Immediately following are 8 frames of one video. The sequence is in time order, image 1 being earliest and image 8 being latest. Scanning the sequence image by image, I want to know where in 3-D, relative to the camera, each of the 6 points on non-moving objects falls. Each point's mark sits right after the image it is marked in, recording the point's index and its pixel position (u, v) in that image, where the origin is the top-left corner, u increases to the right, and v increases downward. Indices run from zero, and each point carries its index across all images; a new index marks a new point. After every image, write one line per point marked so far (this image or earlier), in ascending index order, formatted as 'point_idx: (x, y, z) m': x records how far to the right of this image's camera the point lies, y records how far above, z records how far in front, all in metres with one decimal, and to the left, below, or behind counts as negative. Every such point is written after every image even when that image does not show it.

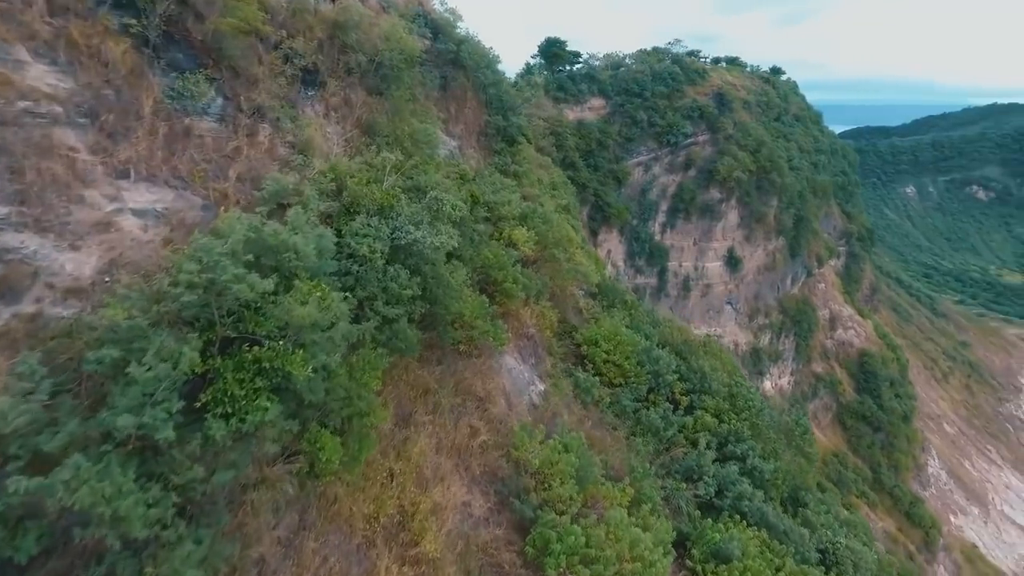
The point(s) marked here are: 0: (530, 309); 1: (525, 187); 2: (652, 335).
0: (+0.5, -0.5, +14.8) m
1: (+0.4, +3.1, +20.4) m
2: (+4.1, -1.4, +18.9) m
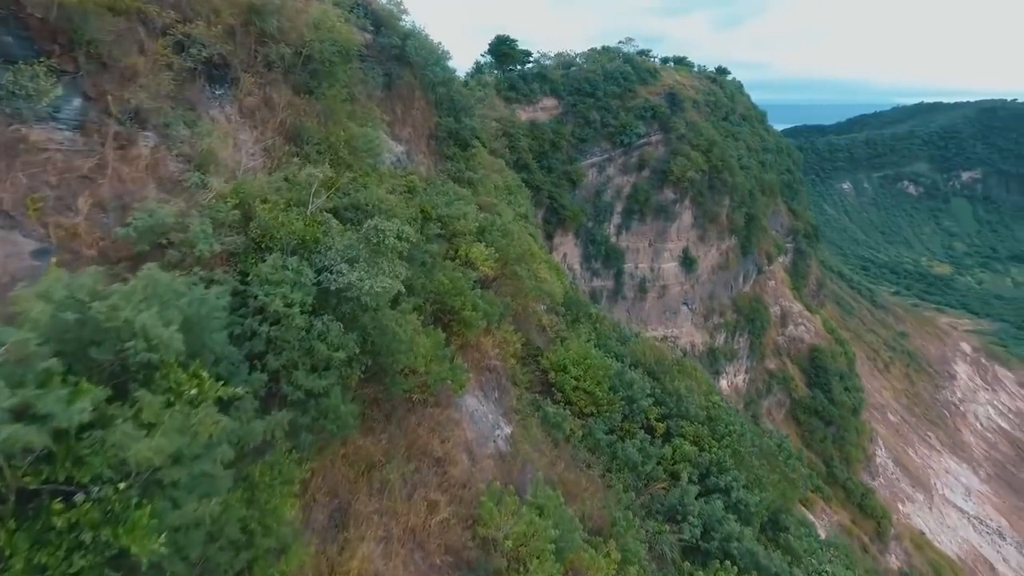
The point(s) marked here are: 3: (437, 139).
0: (-0.4, -1.0, +13.1) m
1: (-0.9, +2.6, +18.7) m
2: (+3.0, -1.8, +17.5) m
3: (-2.2, +4.3, +18.5) m
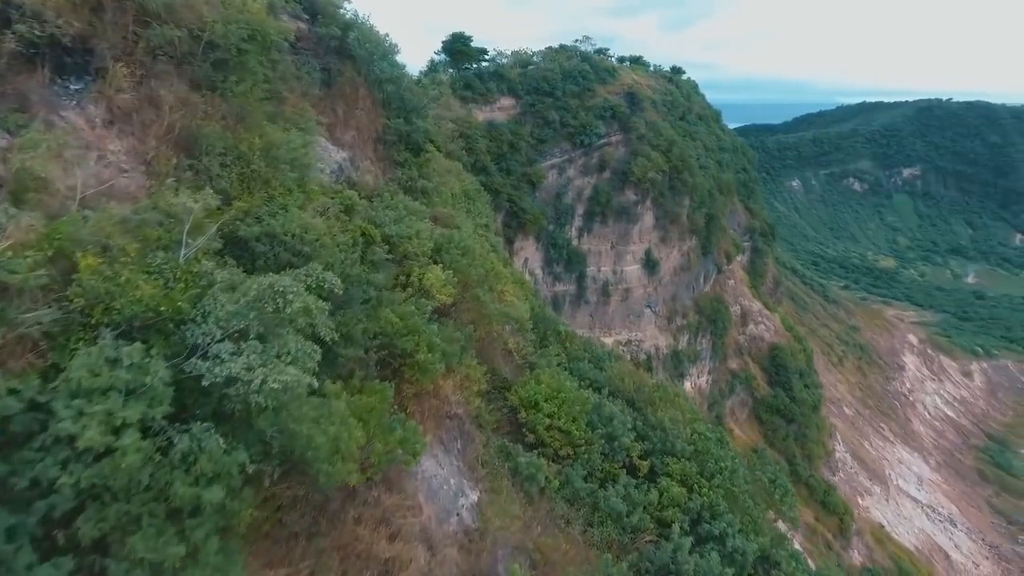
0: (-1.0, -1.5, +11.1) m
1: (-1.9, +2.1, +16.7) m
2: (+2.1, -2.3, +15.7) m
3: (-3.2, +3.7, +16.4) m
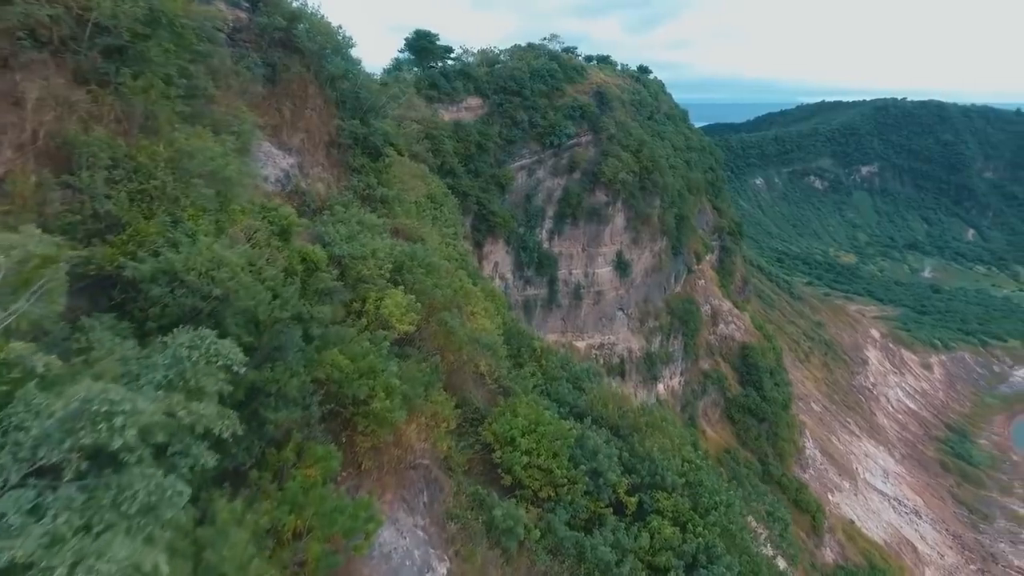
0: (-1.4, -1.9, +9.7) m
1: (-2.7, +1.7, +15.2) m
2: (+1.5, -2.7, +14.4) m
3: (-3.9, +3.3, +14.8) m
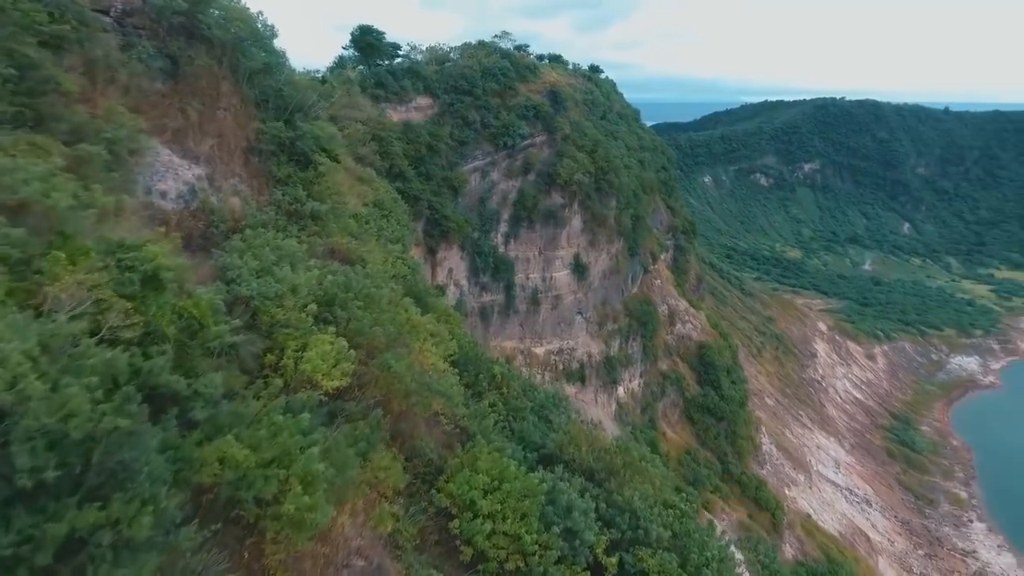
0: (-1.9, -2.4, +7.7) m
1: (-3.6, +1.1, +13.1) m
2: (+0.7, -3.1, +12.6) m
3: (-4.9, +2.7, +12.7) m
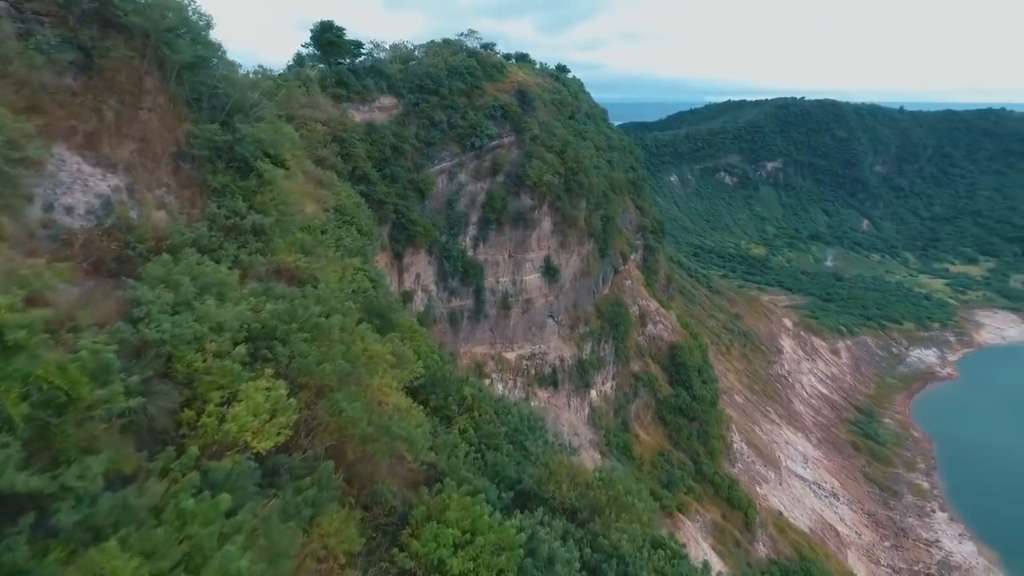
0: (-2.1, -2.8, +6.4) m
1: (-4.2, +0.7, +11.7) m
2: (+0.2, -3.5, +11.4) m
3: (-5.4, +2.3, +11.2) m
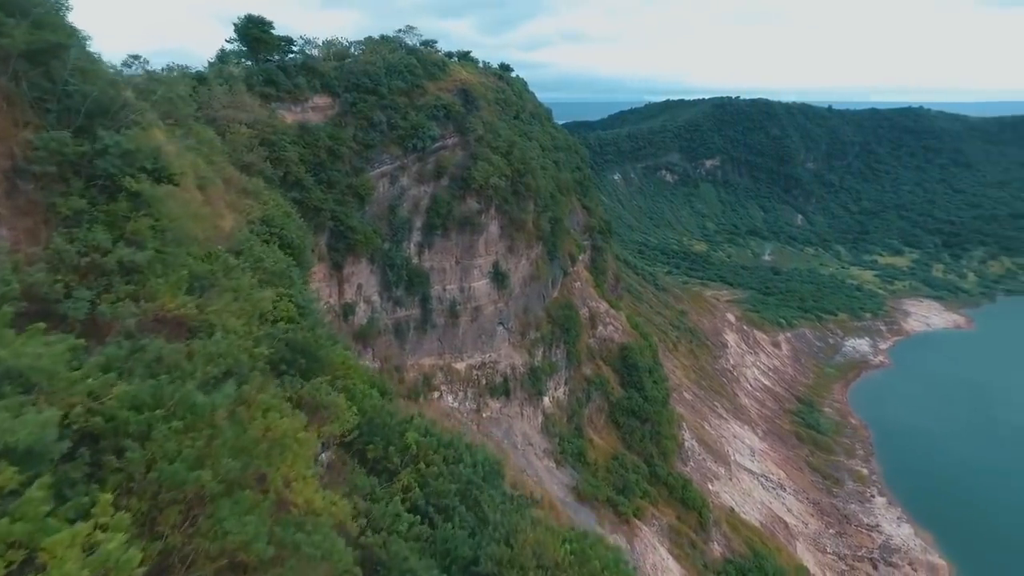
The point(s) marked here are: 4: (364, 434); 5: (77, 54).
0: (-2.4, -3.5, +4.2) m
1: (-4.9, 0.0, +9.3) m
2: (-0.4, -4.1, +9.4) m
3: (-6.2, +1.5, +8.7) m
4: (-2.7, -2.8, +11.8) m
5: (-6.4, +3.7, +9.8) m
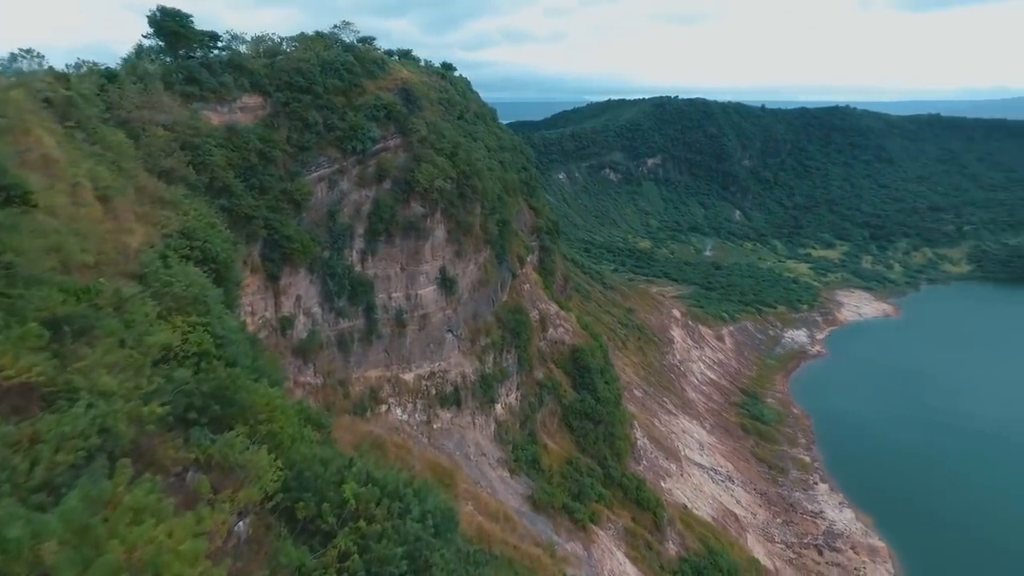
0: (-2.5, -4.0, +2.3) m
1: (-5.5, -0.6, +7.3) m
2: (-0.9, -4.5, +7.7) m
3: (-6.7, +0.9, +6.6) m
4: (-3.4, -3.4, +9.9) m
5: (-7.1, +3.1, +7.7) m
